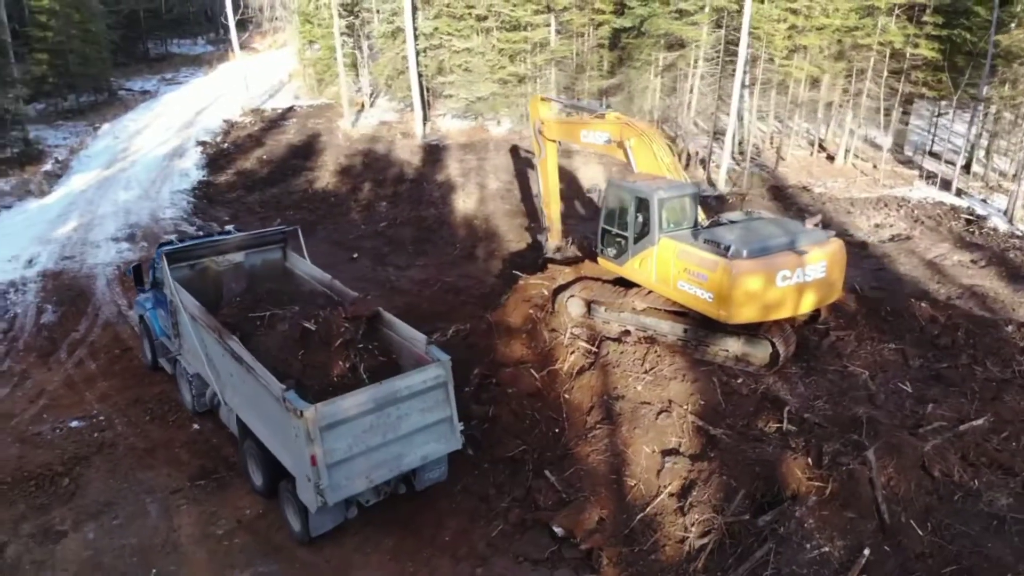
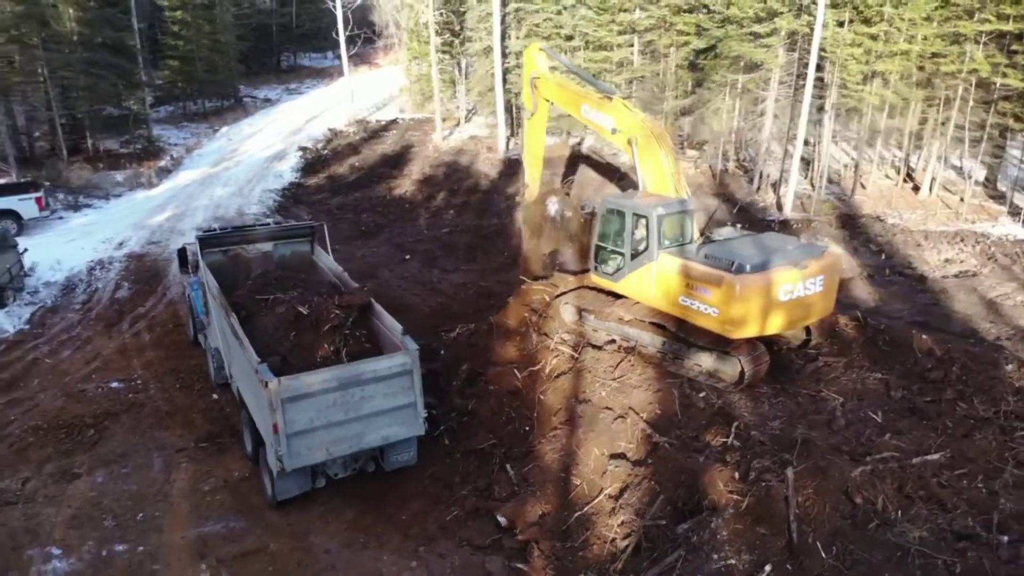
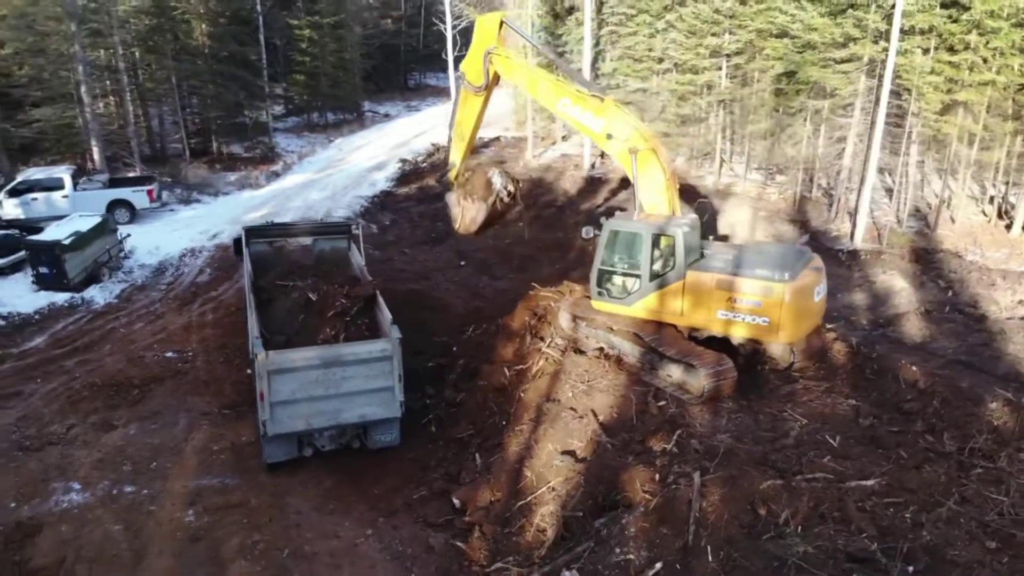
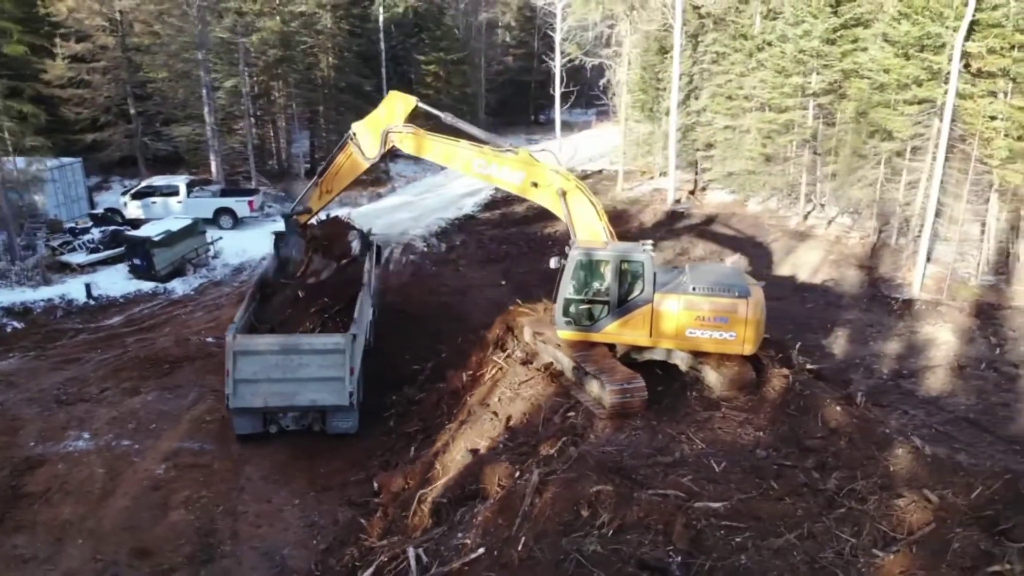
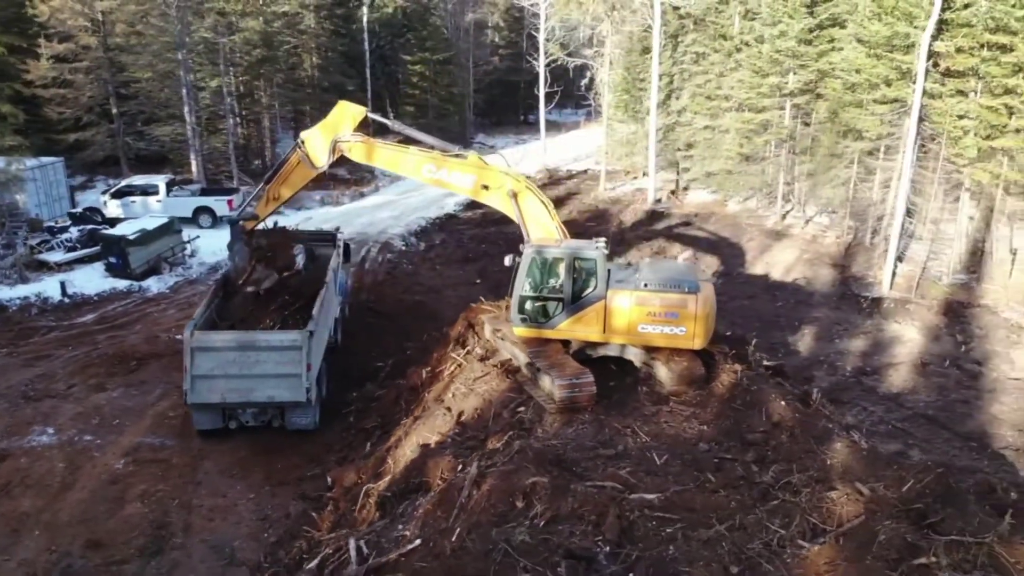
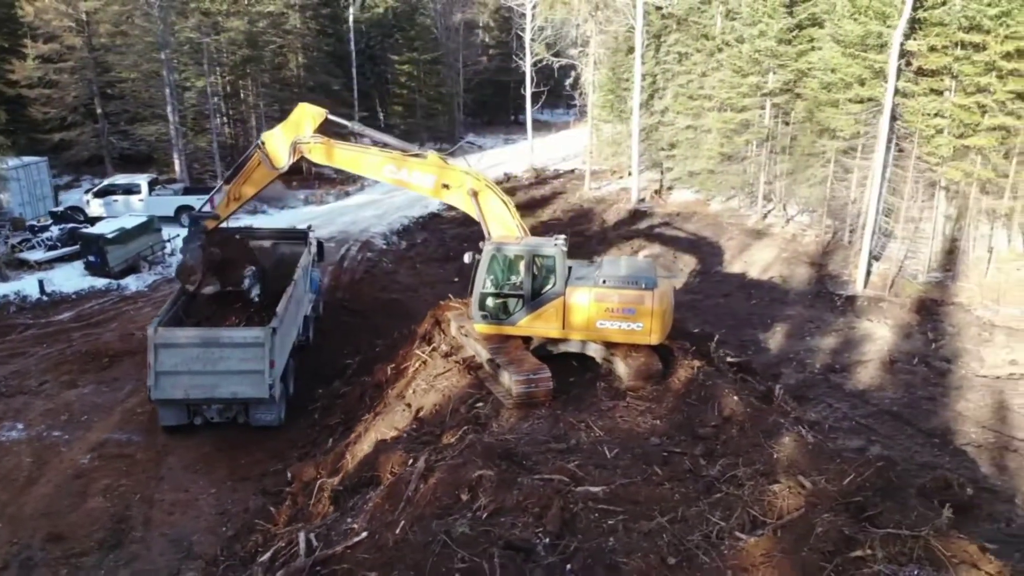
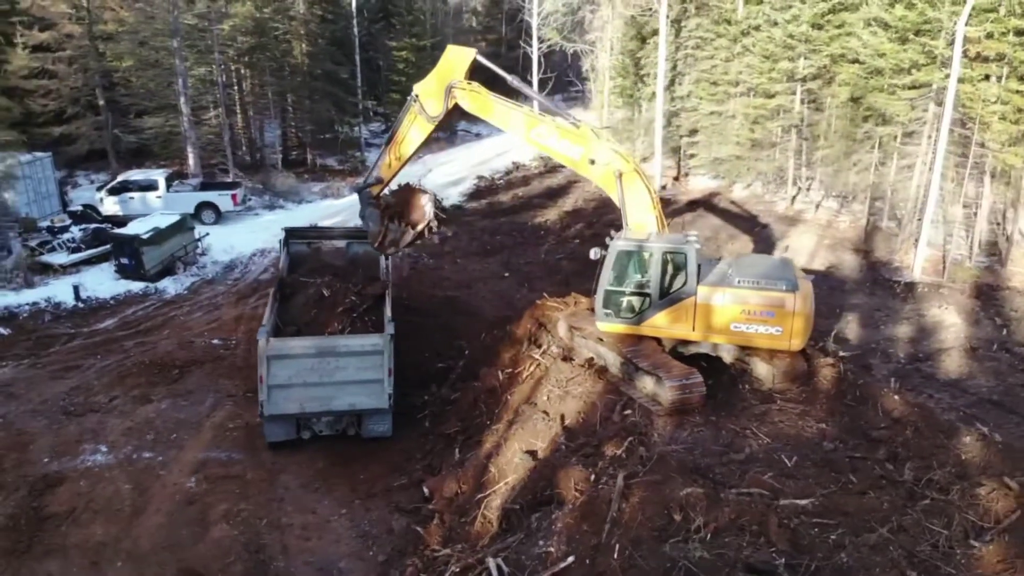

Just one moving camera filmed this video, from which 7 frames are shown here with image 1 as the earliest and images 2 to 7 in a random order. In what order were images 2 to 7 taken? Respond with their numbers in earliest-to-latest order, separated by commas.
2, 3, 7, 4, 5, 6
